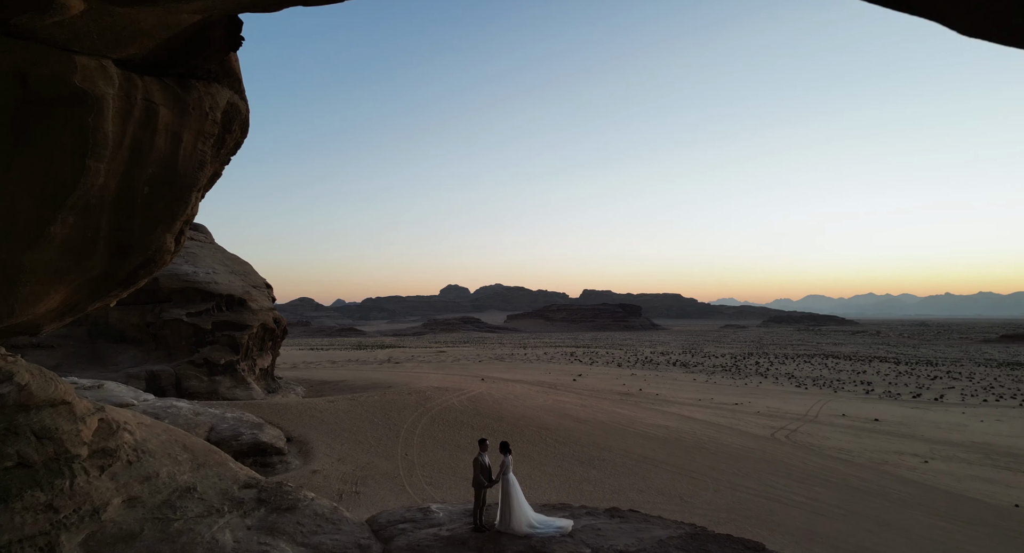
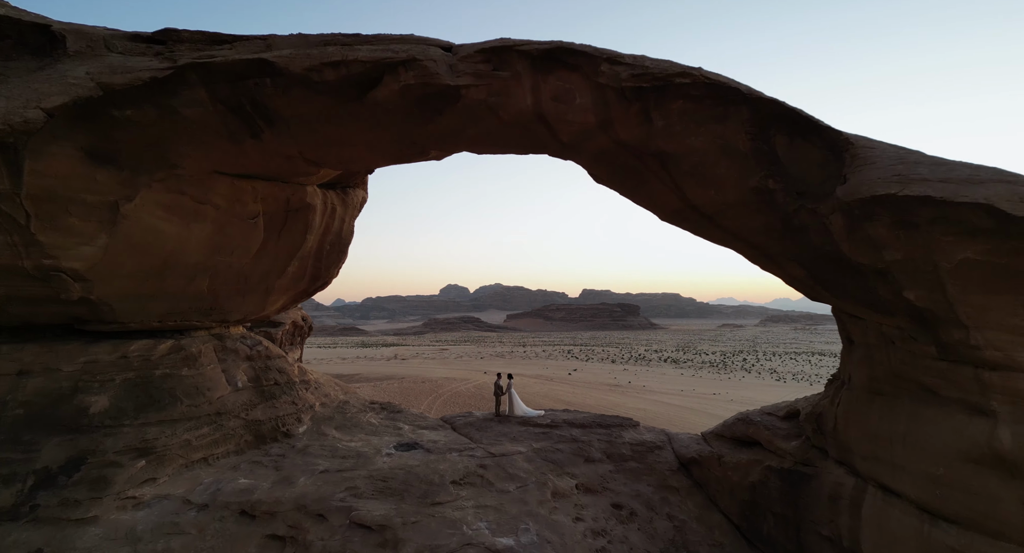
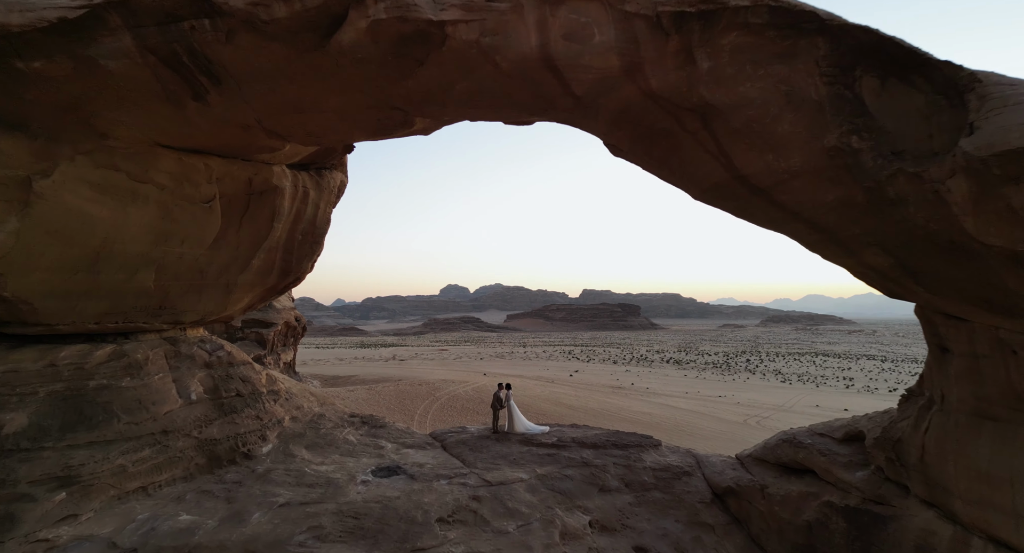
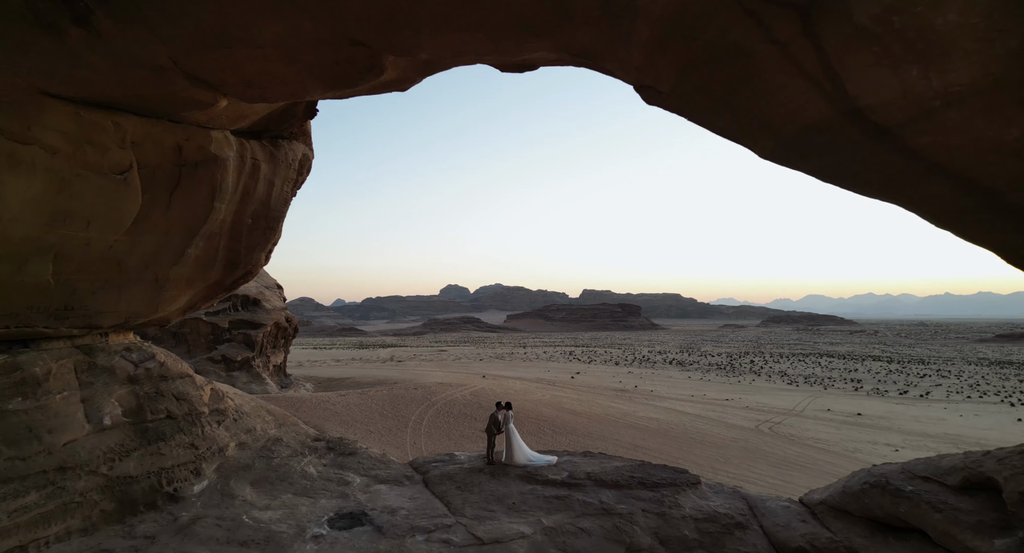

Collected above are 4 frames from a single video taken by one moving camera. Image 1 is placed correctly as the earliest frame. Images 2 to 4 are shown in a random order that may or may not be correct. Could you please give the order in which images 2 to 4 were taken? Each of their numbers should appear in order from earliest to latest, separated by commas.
4, 3, 2
